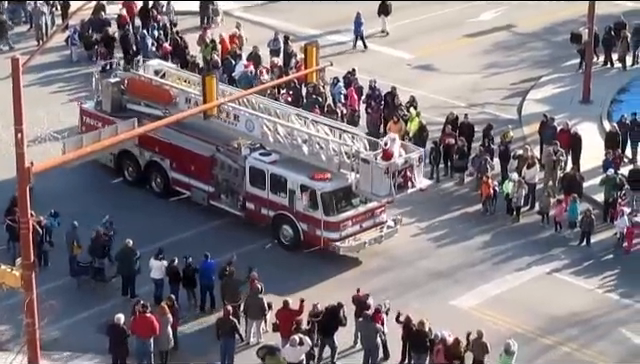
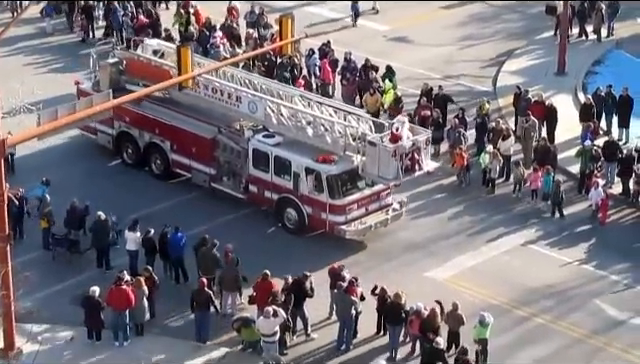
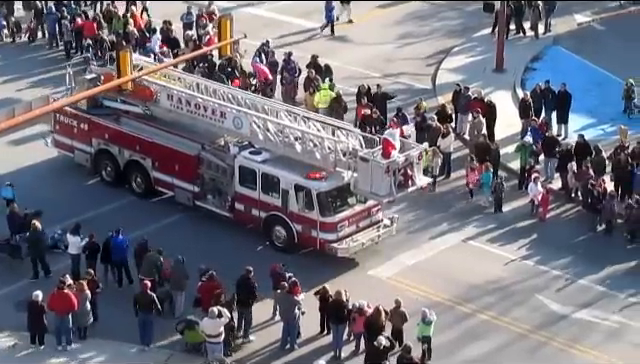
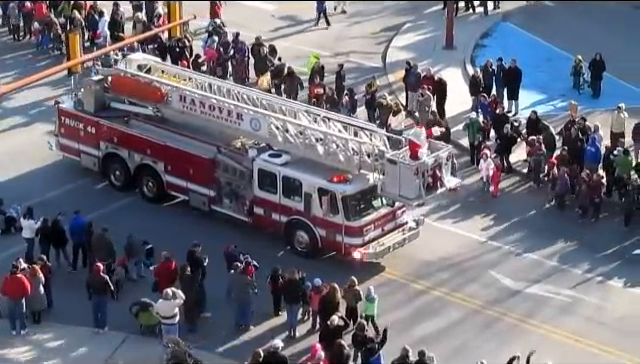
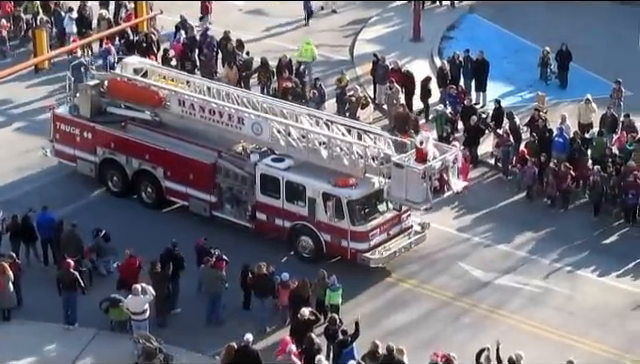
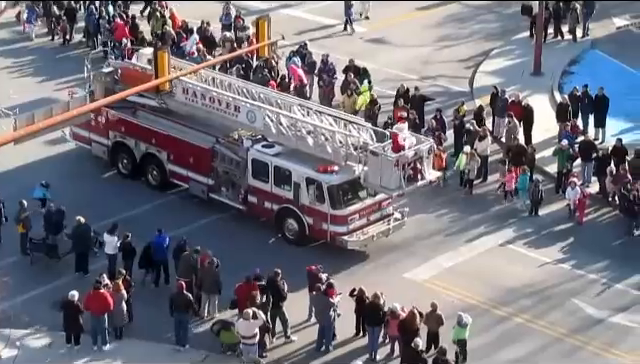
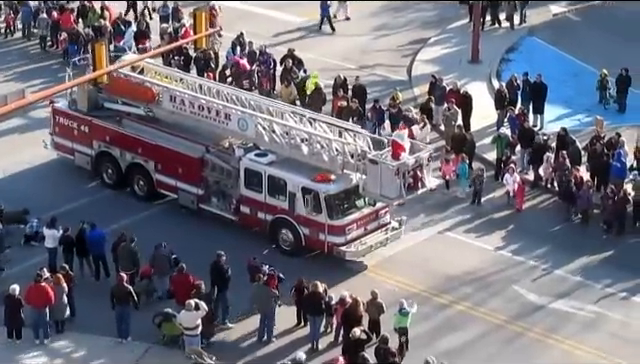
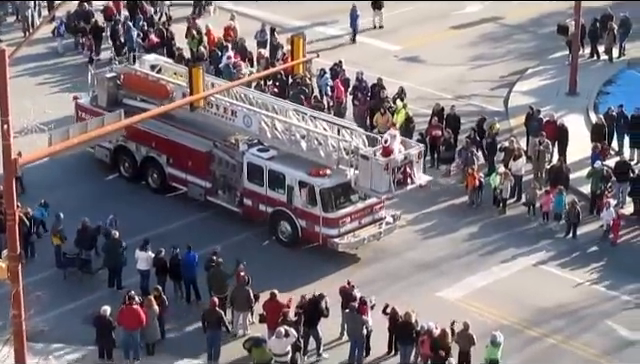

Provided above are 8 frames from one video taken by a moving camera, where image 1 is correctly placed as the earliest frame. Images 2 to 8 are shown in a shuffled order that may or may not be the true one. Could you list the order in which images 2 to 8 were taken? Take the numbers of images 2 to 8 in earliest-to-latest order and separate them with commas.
8, 2, 6, 3, 7, 4, 5
